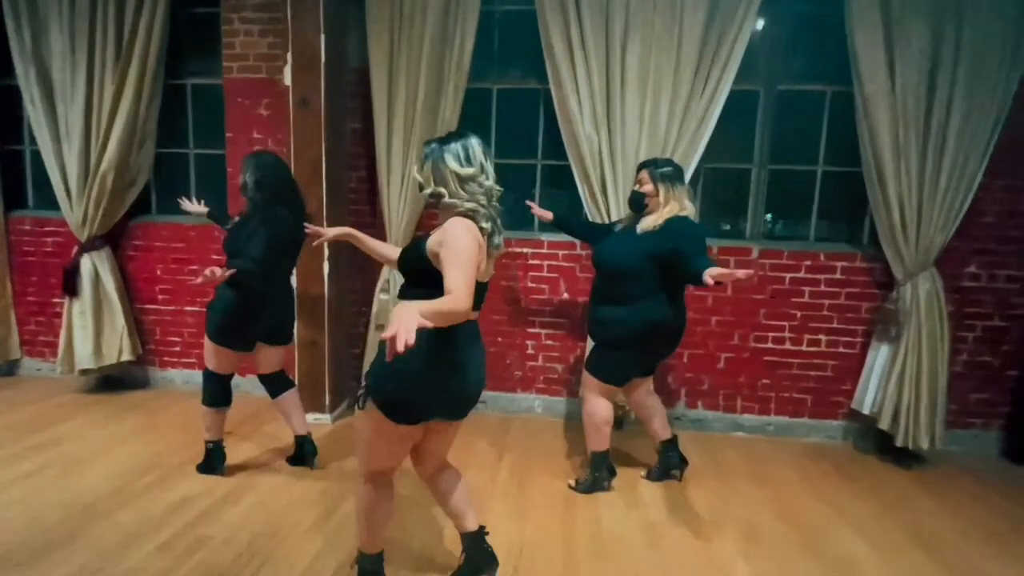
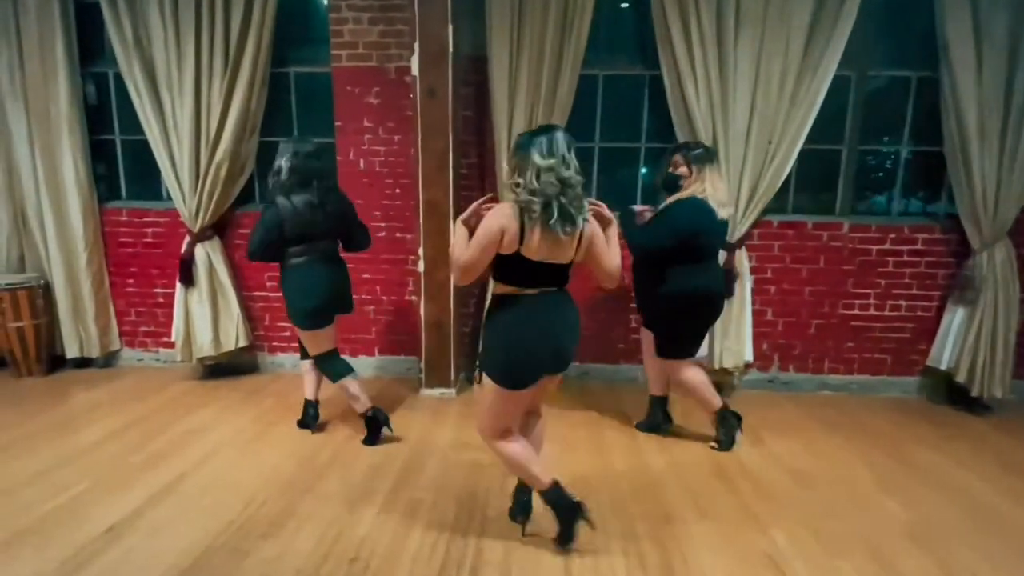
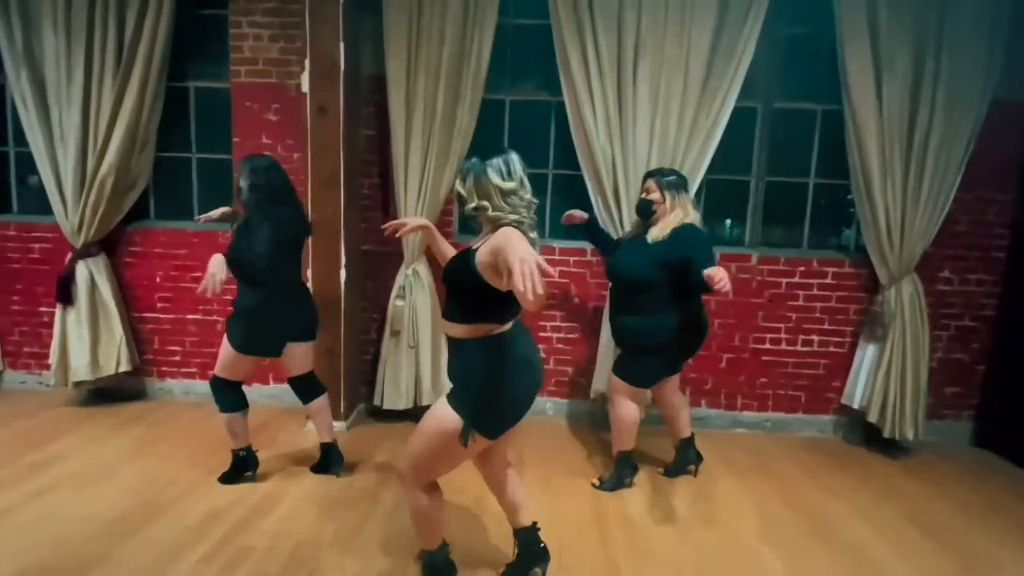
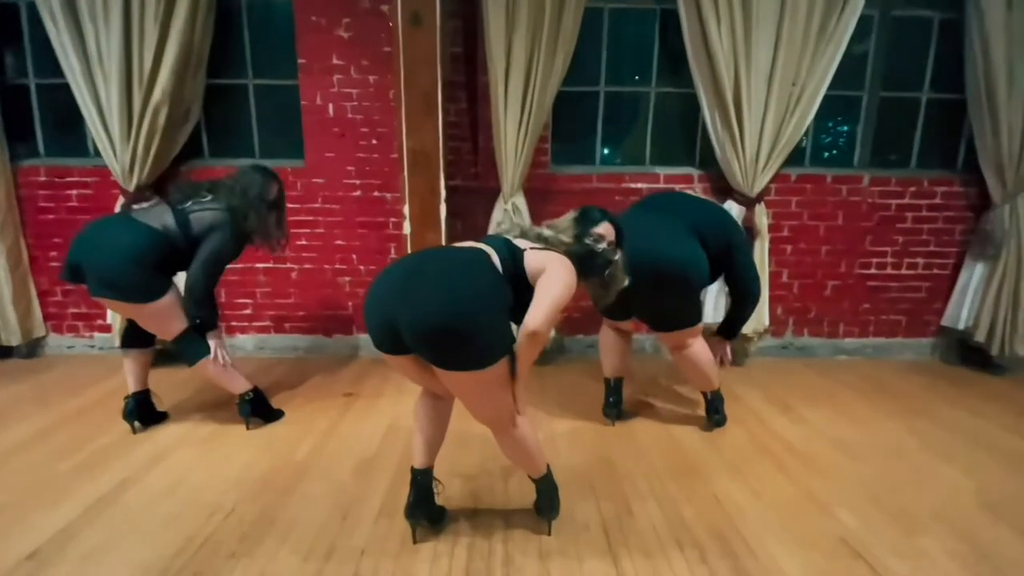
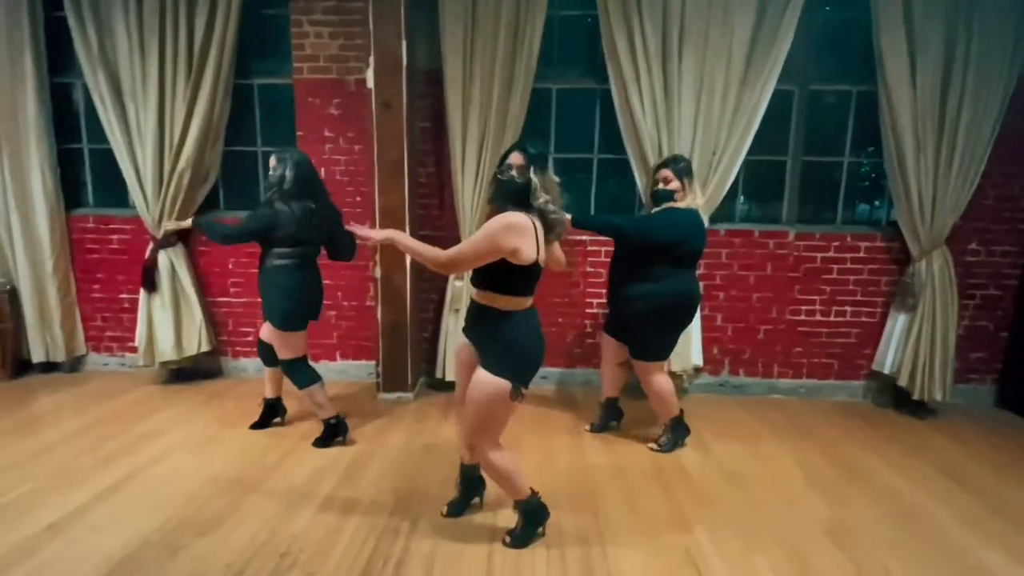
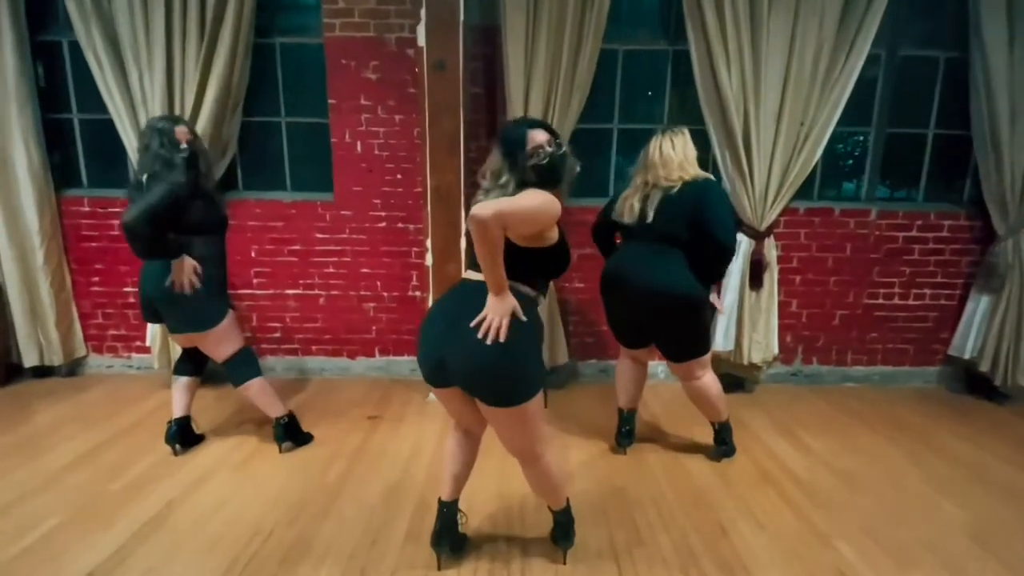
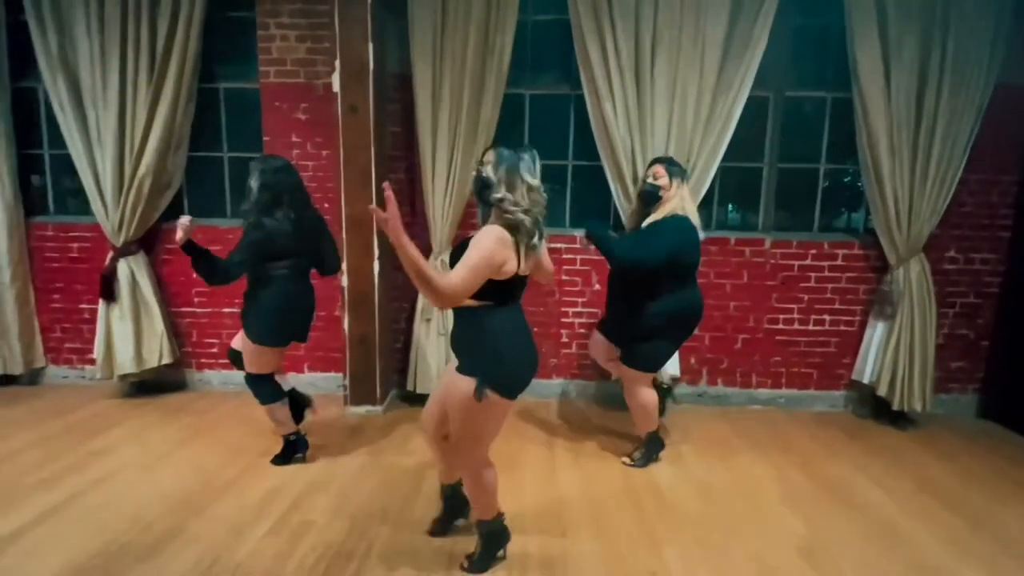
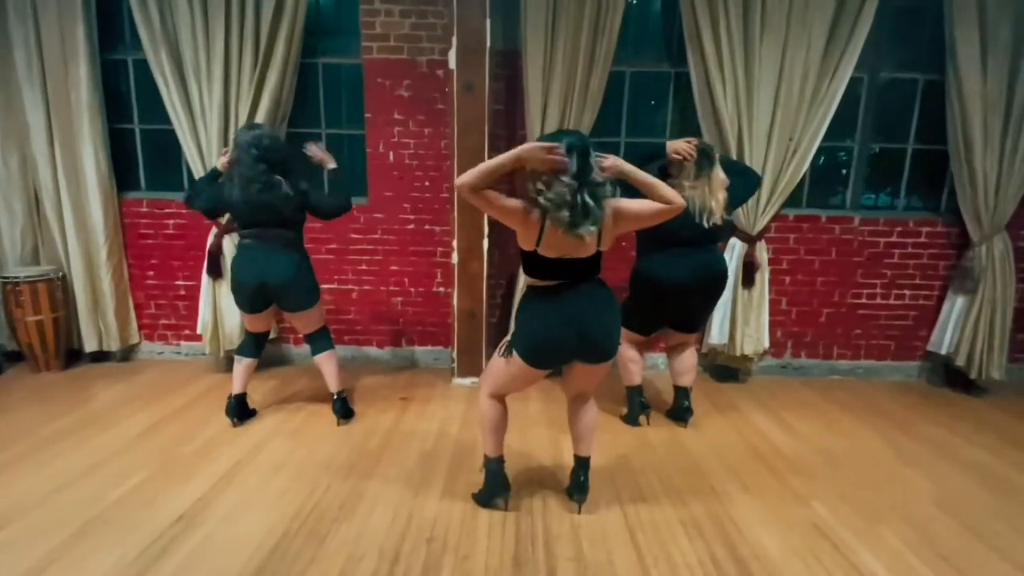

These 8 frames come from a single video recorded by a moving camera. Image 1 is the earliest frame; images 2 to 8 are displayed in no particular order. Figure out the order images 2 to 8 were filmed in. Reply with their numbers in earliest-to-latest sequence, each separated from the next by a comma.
3, 7, 5, 2, 8, 6, 4
